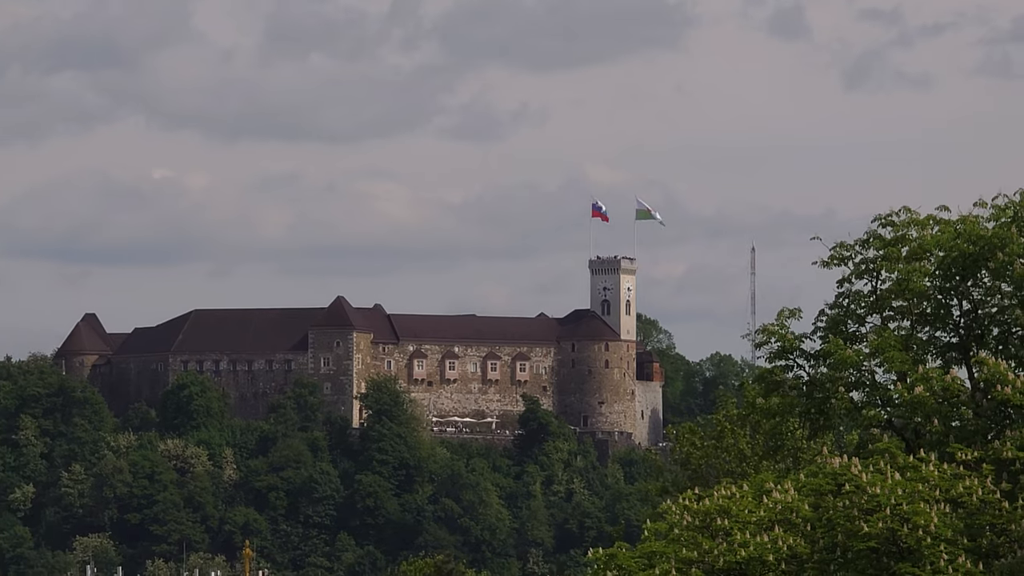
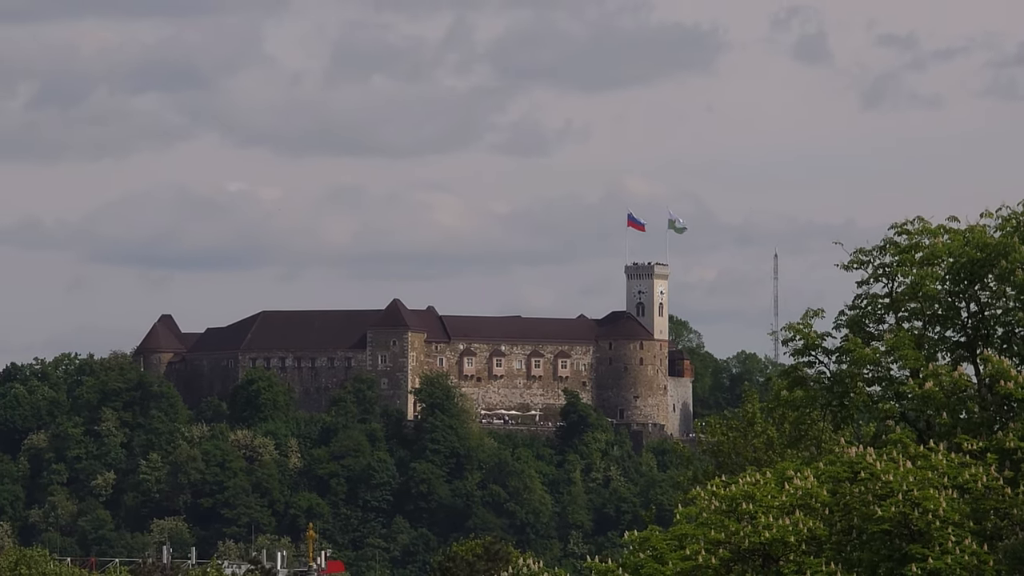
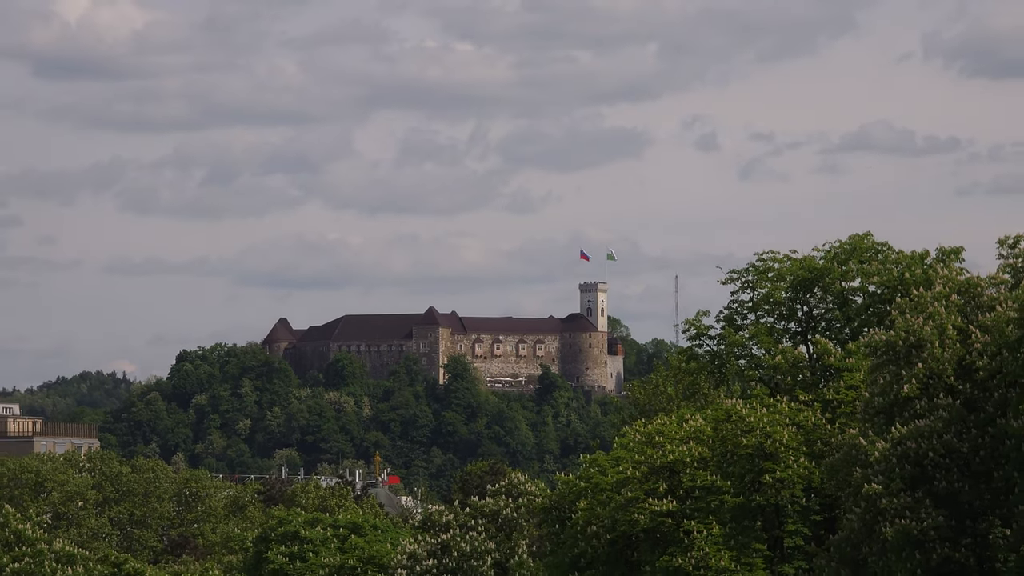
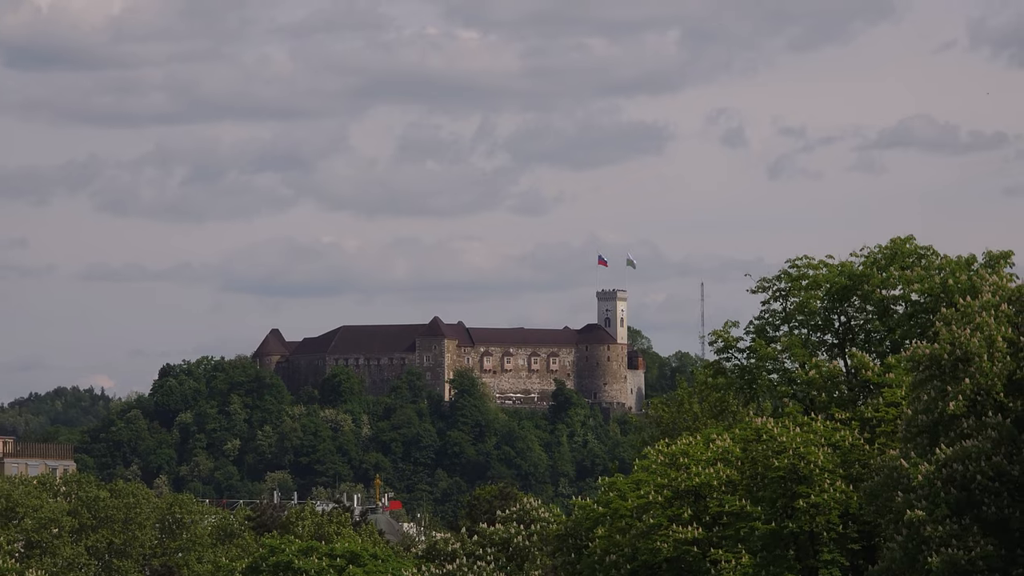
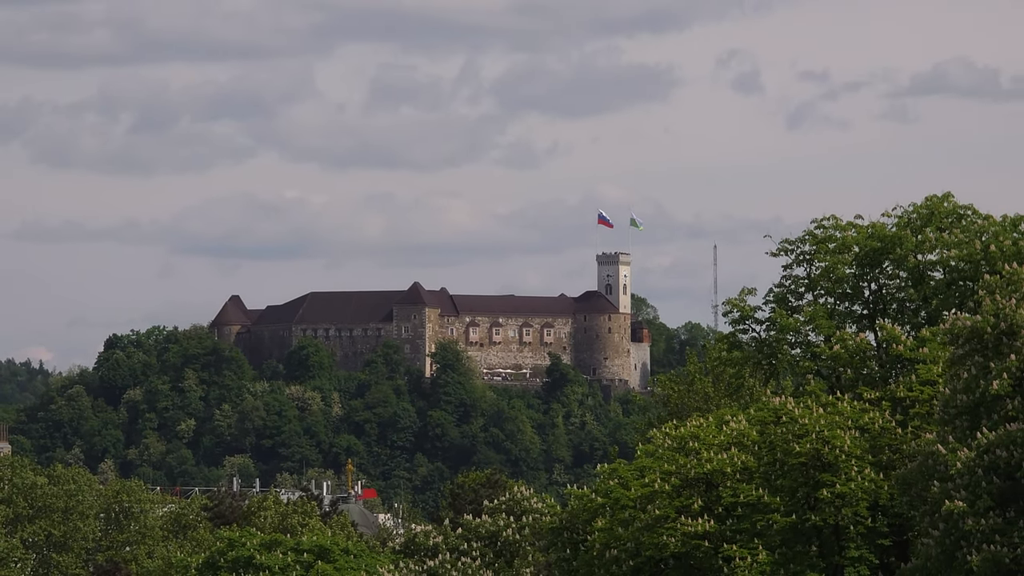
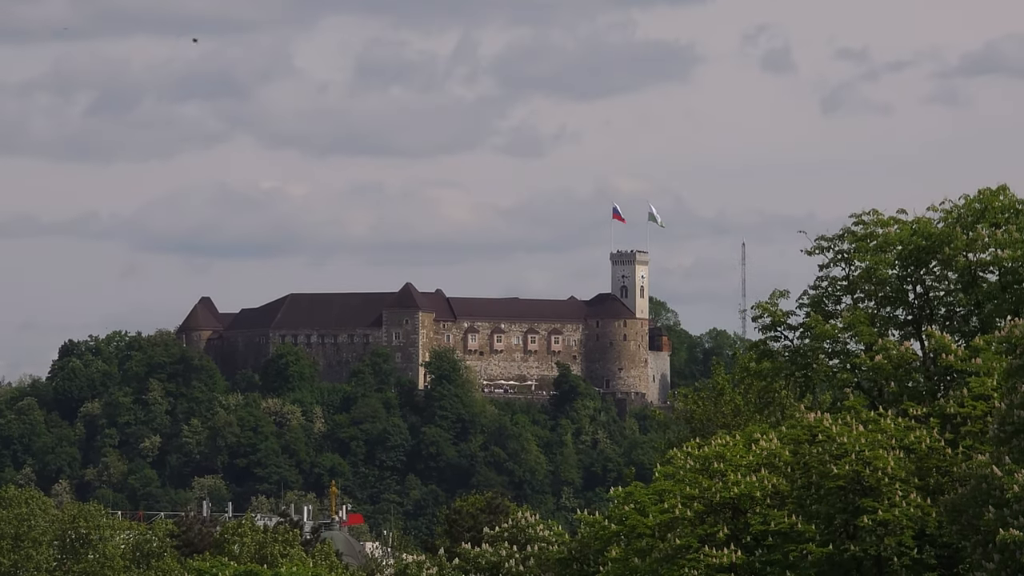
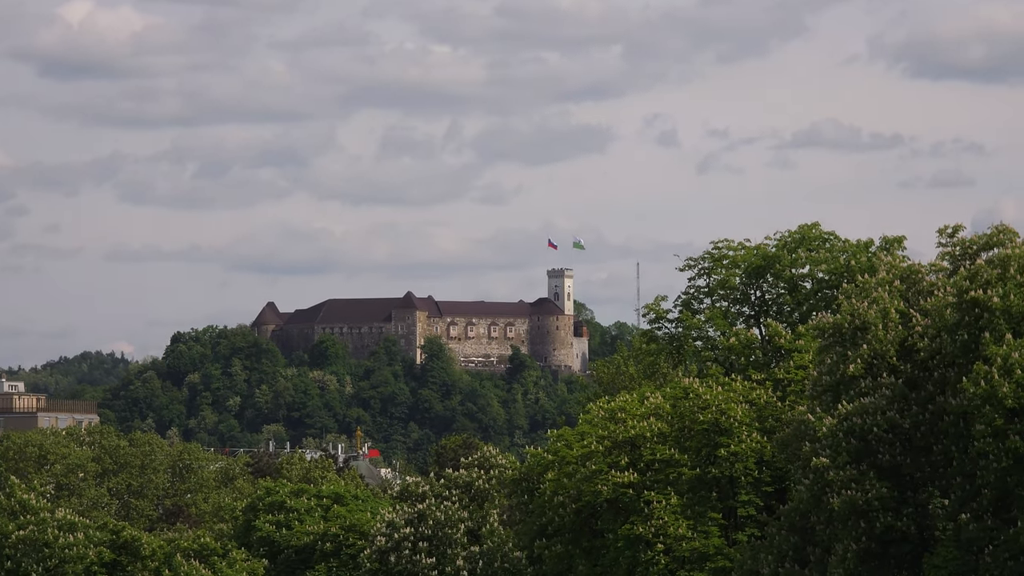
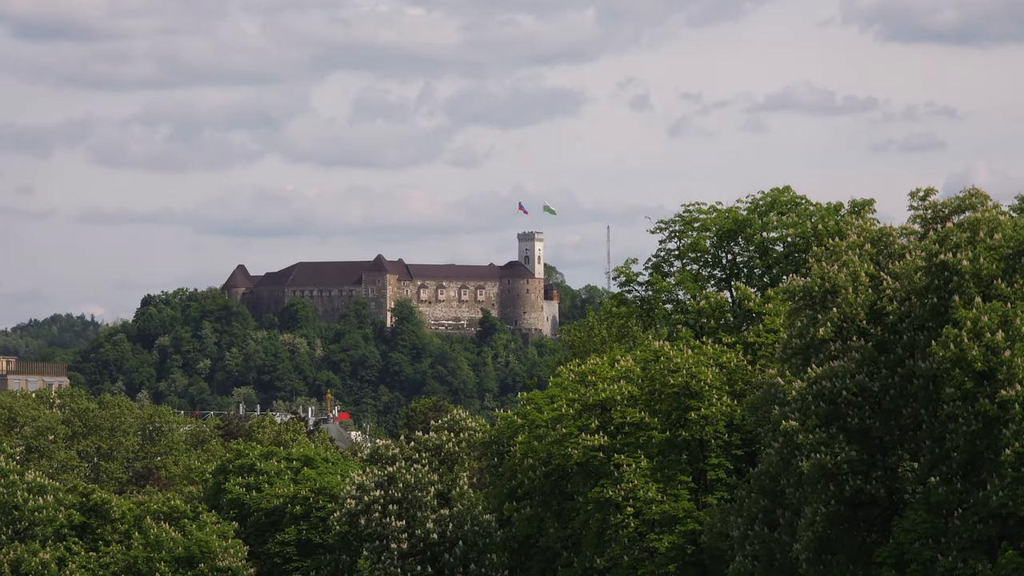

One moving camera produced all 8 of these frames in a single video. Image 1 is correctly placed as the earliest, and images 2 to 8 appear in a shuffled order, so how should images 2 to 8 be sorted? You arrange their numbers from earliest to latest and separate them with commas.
2, 6, 5, 4, 3, 7, 8
